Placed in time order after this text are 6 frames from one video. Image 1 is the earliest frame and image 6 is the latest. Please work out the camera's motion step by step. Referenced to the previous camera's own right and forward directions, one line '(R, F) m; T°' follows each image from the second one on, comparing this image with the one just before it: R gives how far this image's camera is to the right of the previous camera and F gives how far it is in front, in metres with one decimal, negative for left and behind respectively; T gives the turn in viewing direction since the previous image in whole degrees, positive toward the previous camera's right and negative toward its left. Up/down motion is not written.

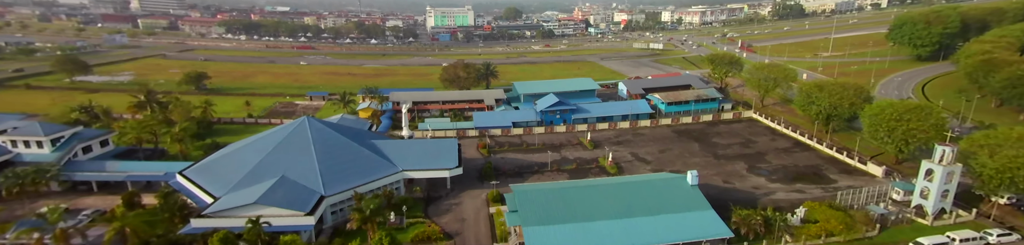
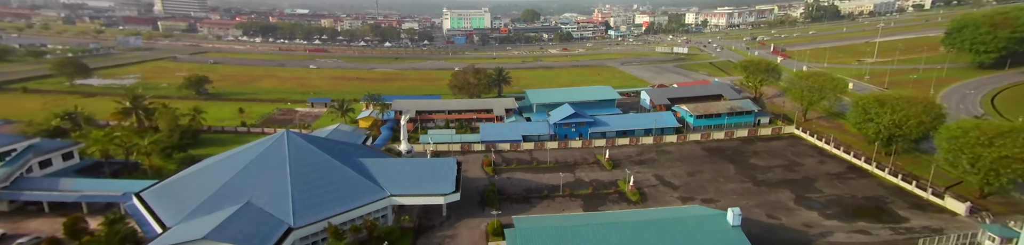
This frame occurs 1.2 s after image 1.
(+0.7, +3.5) m; -3°
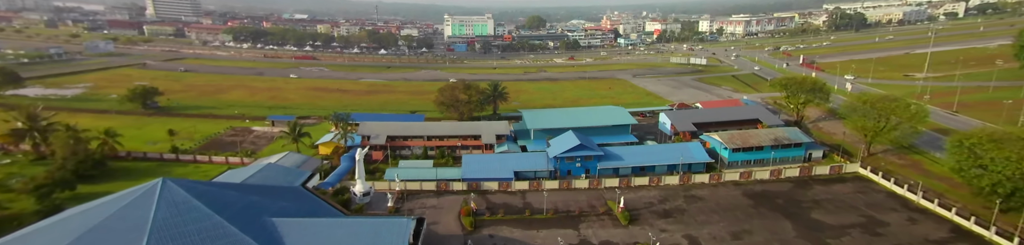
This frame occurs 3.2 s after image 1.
(+1.2, +7.1) m; -1°
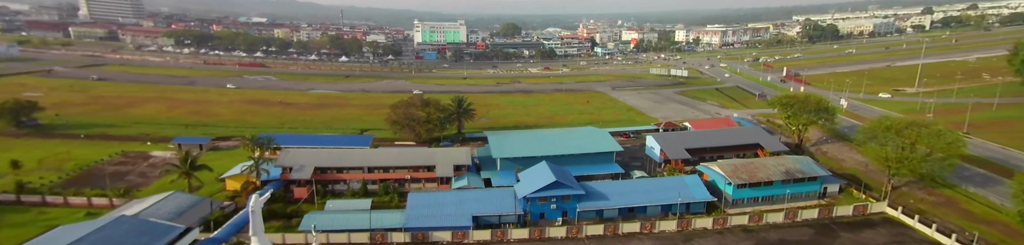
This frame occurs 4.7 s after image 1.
(+1.0, +5.8) m; +3°
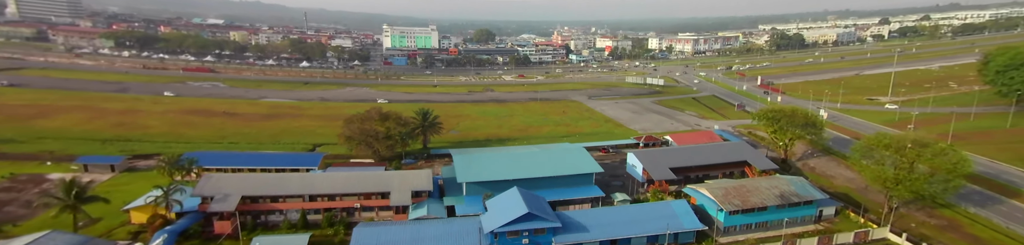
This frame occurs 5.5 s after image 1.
(+0.5, +3.3) m; +4°
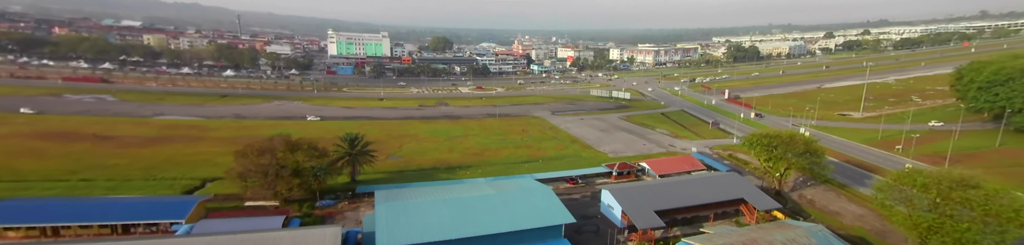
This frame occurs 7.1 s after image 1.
(+1.0, +6.4) m; +5°
